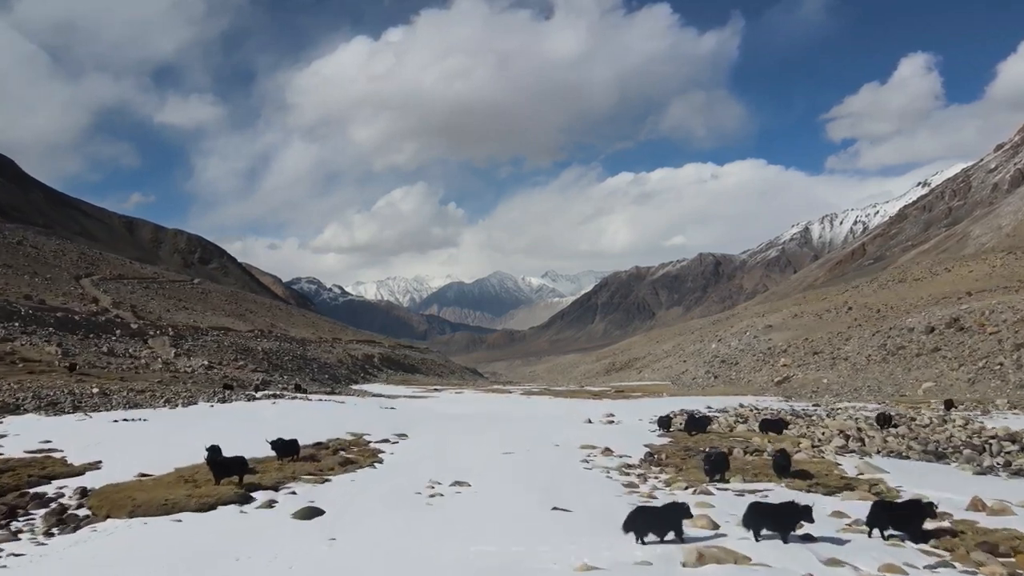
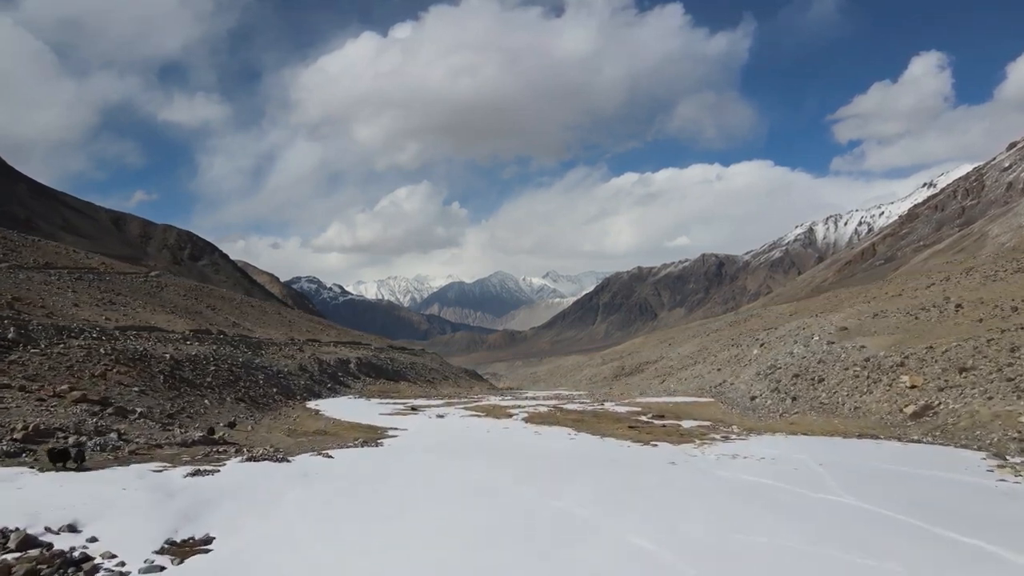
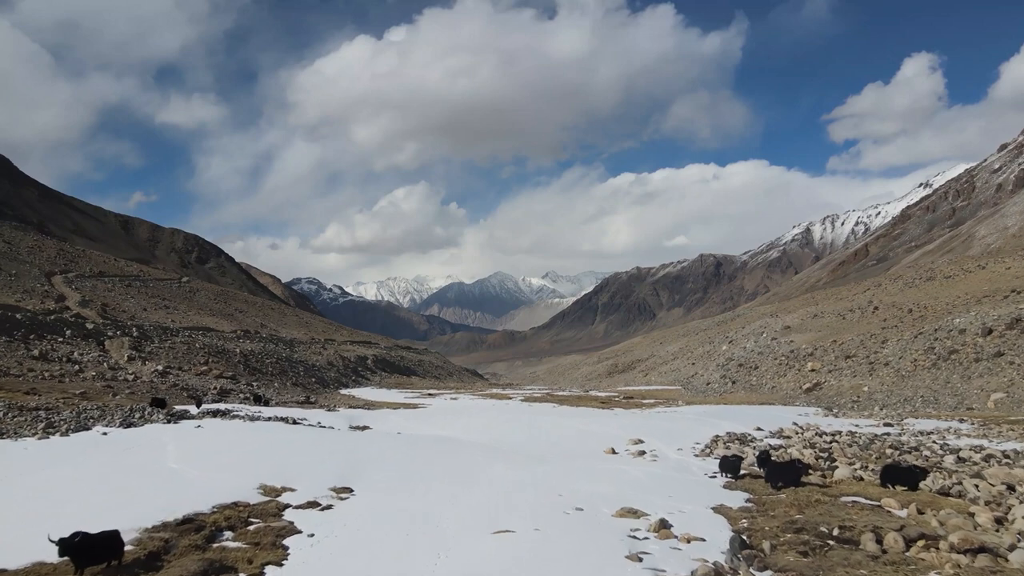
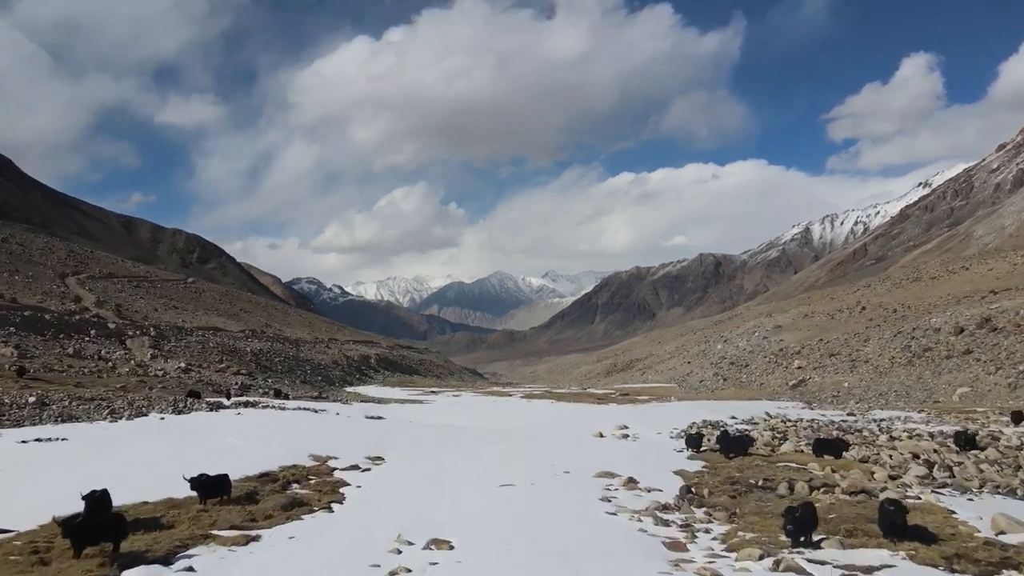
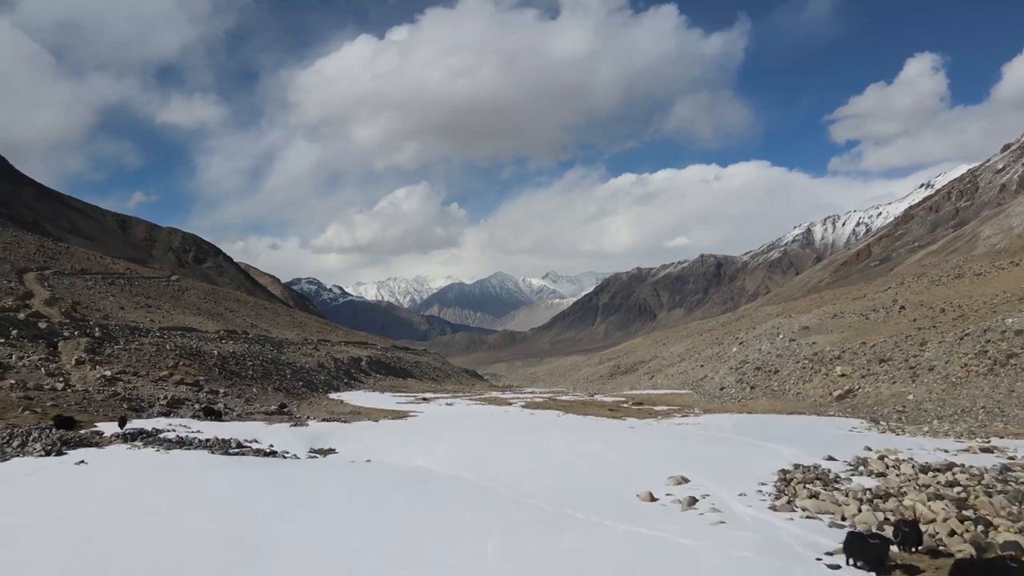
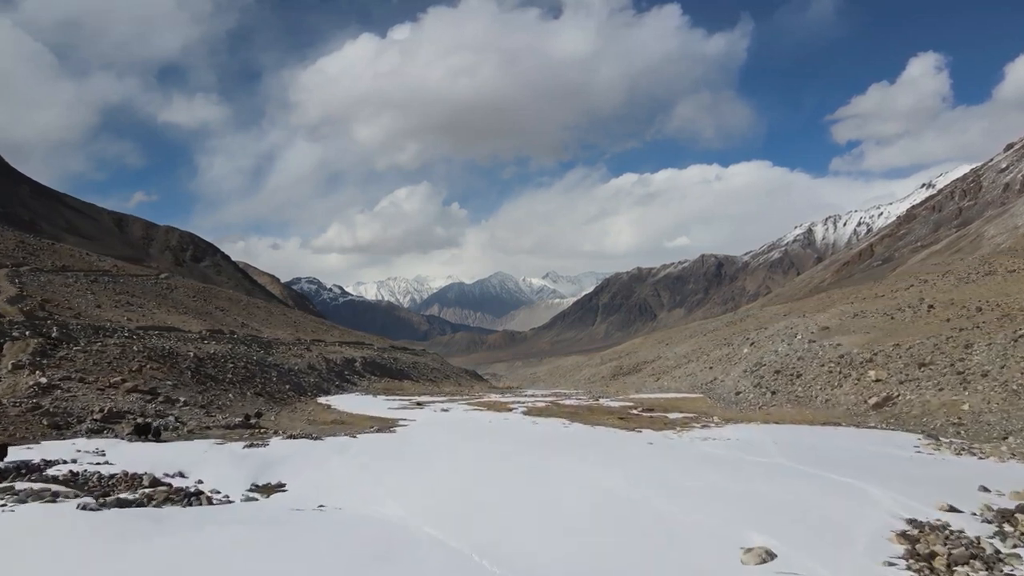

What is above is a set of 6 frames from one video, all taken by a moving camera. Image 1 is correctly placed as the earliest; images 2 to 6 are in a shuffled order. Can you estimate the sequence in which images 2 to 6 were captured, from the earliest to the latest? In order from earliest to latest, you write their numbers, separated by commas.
4, 3, 5, 6, 2
